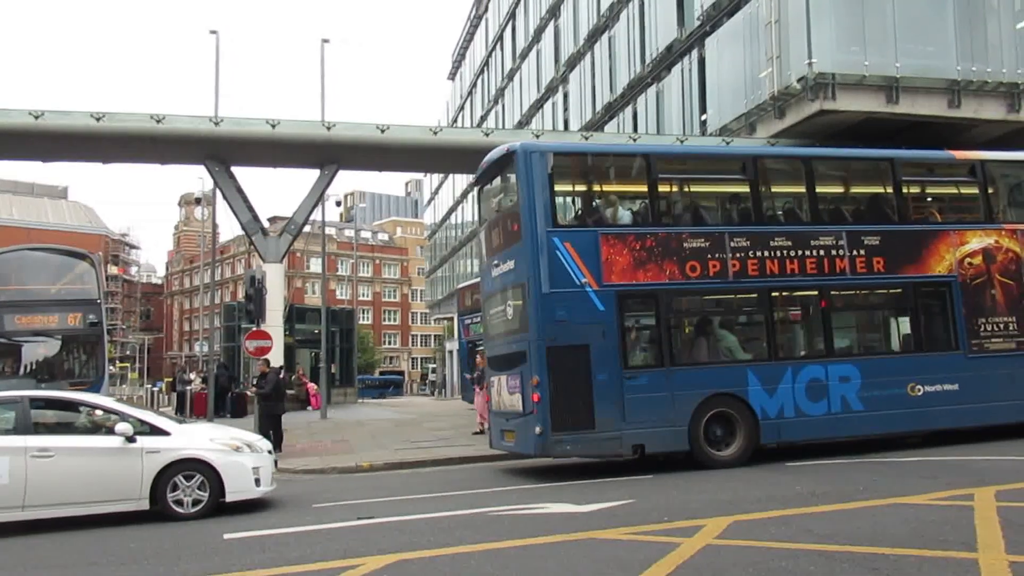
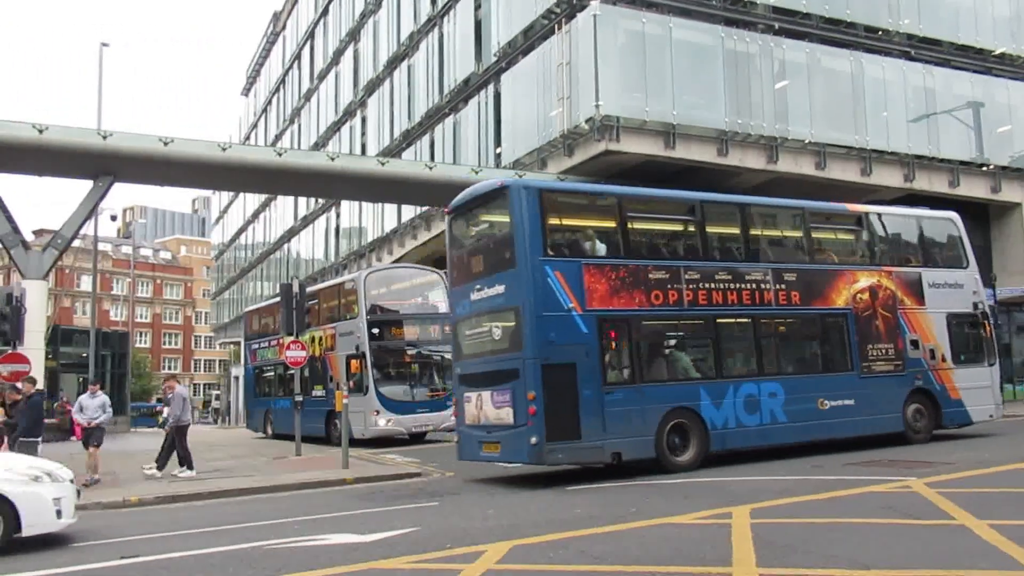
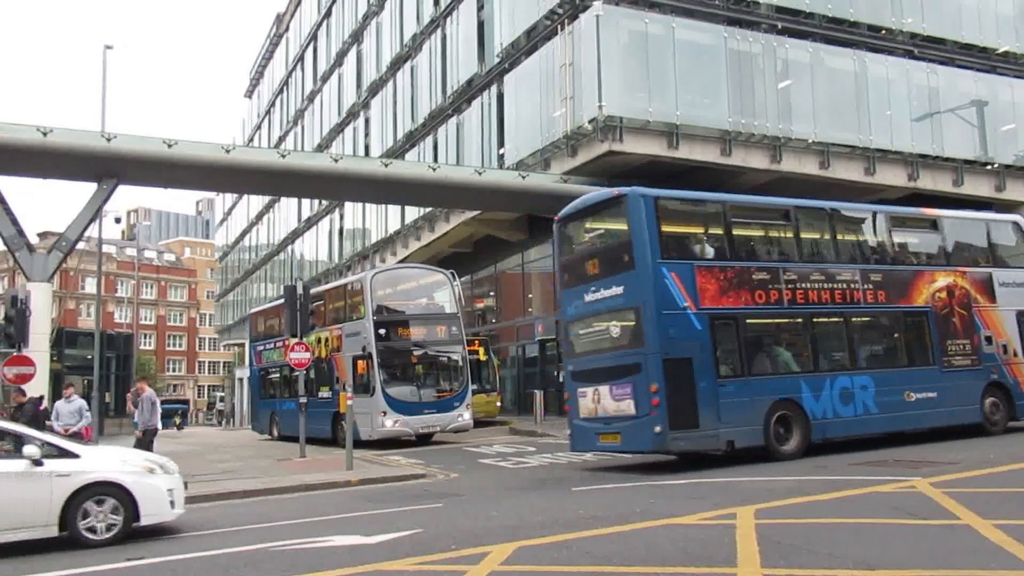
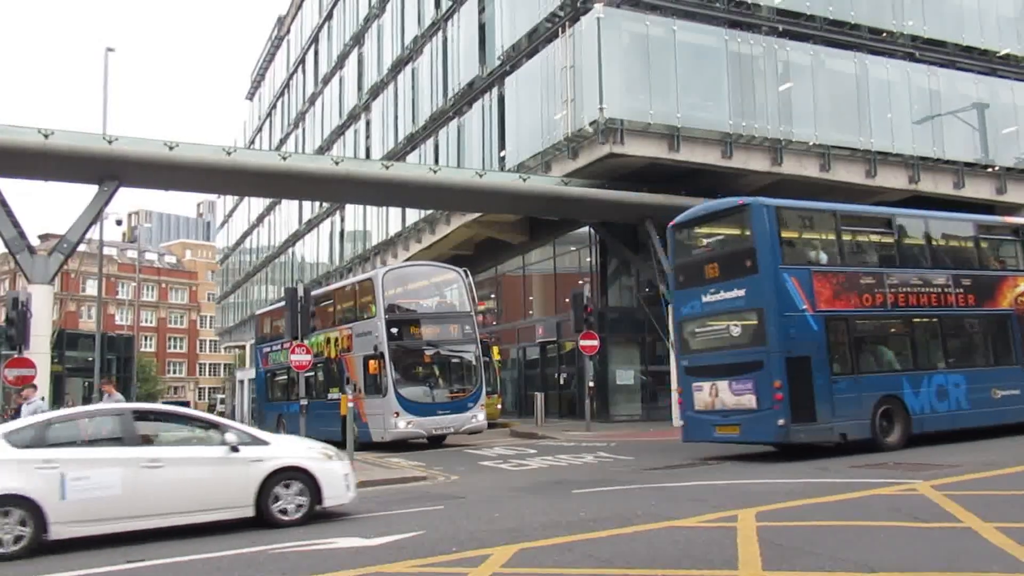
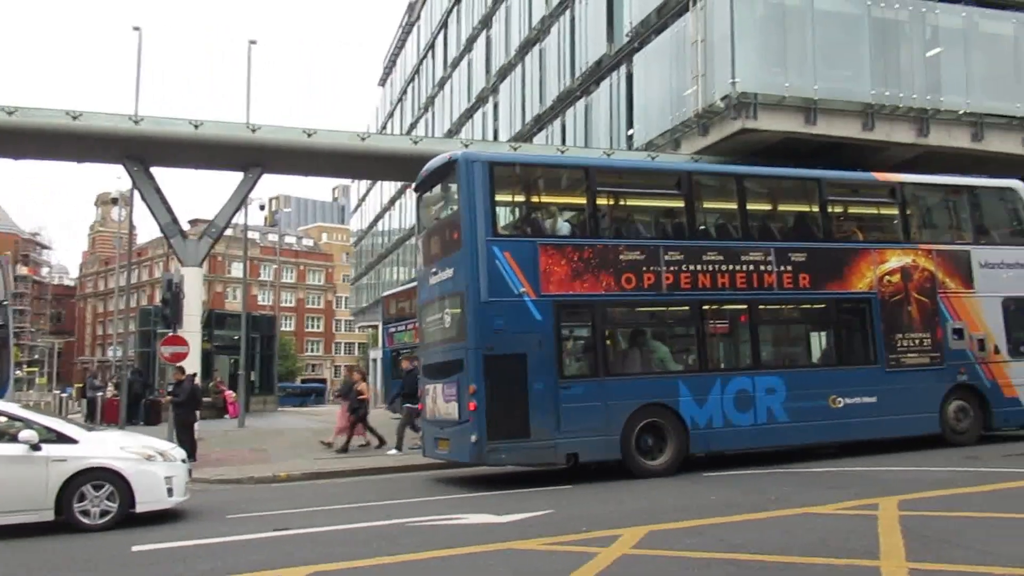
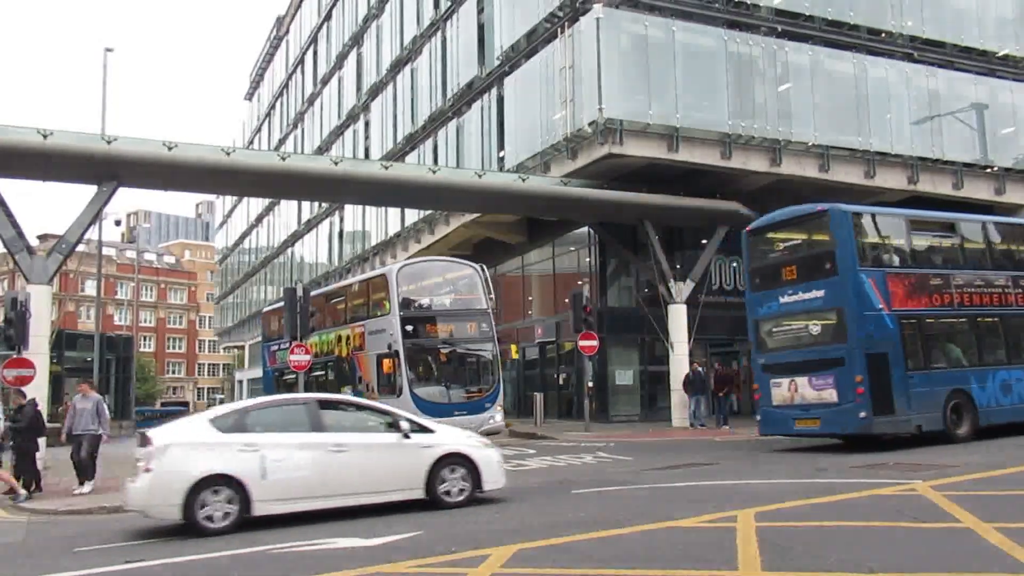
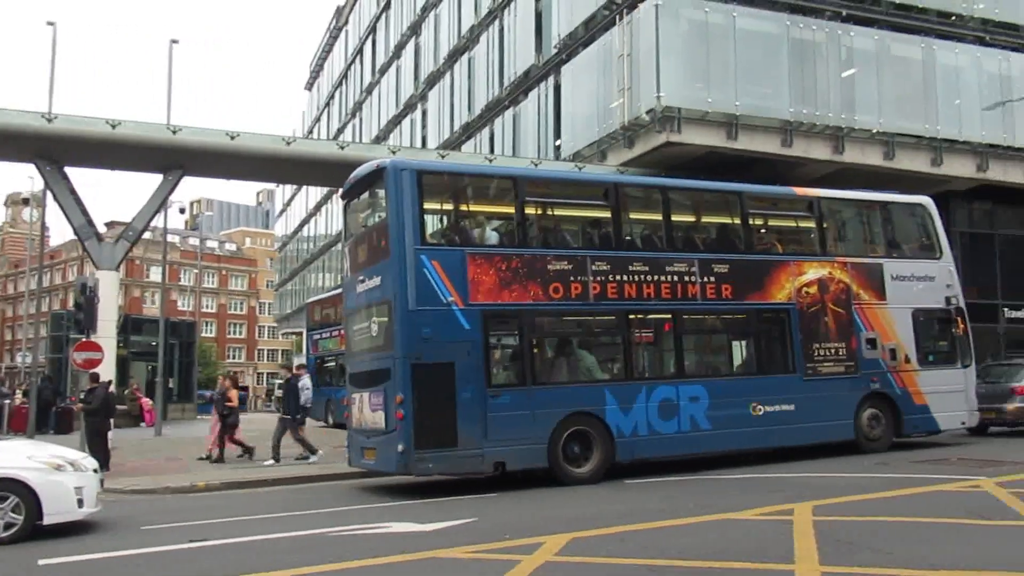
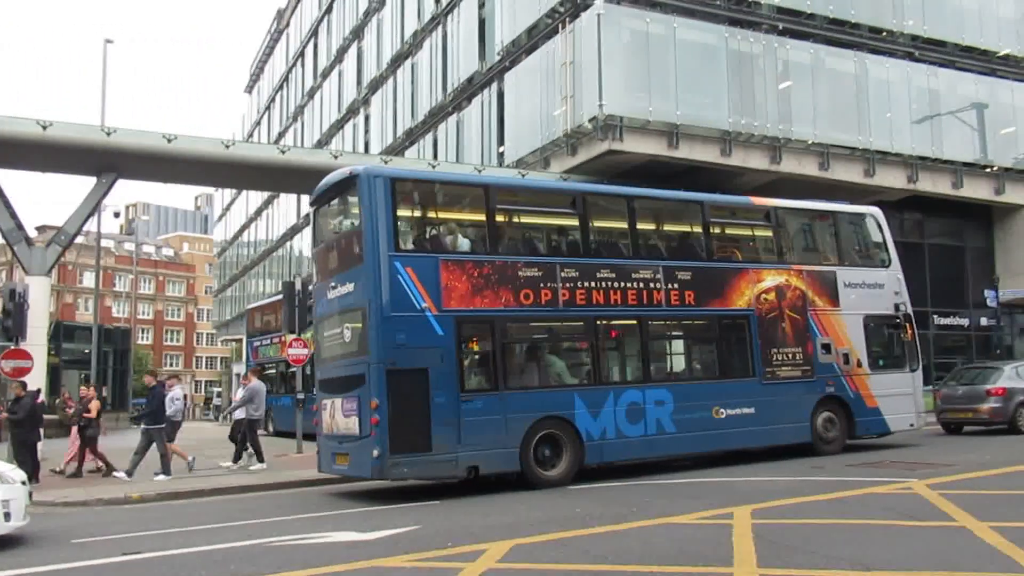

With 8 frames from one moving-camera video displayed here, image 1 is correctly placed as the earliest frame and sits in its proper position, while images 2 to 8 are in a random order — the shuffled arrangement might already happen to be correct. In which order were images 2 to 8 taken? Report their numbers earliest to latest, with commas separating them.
5, 7, 8, 2, 3, 4, 6
